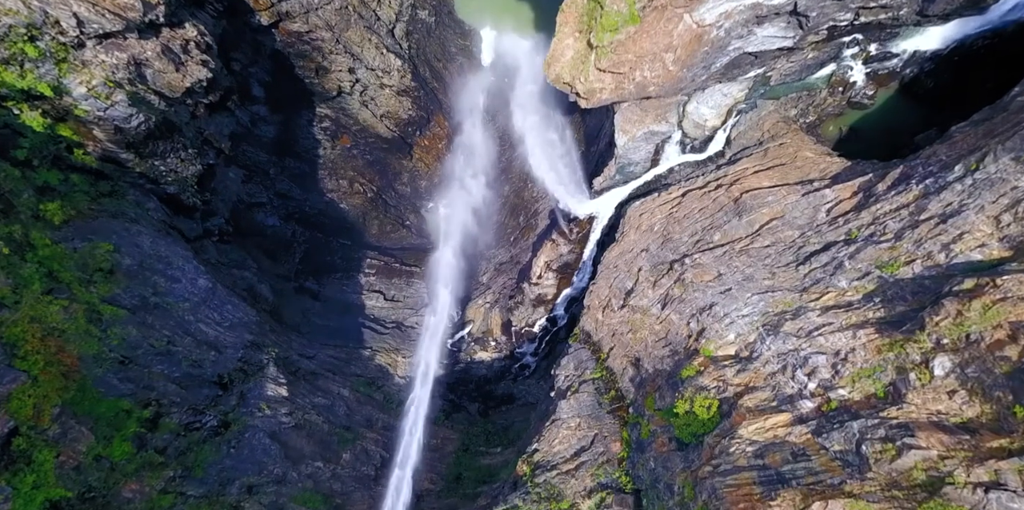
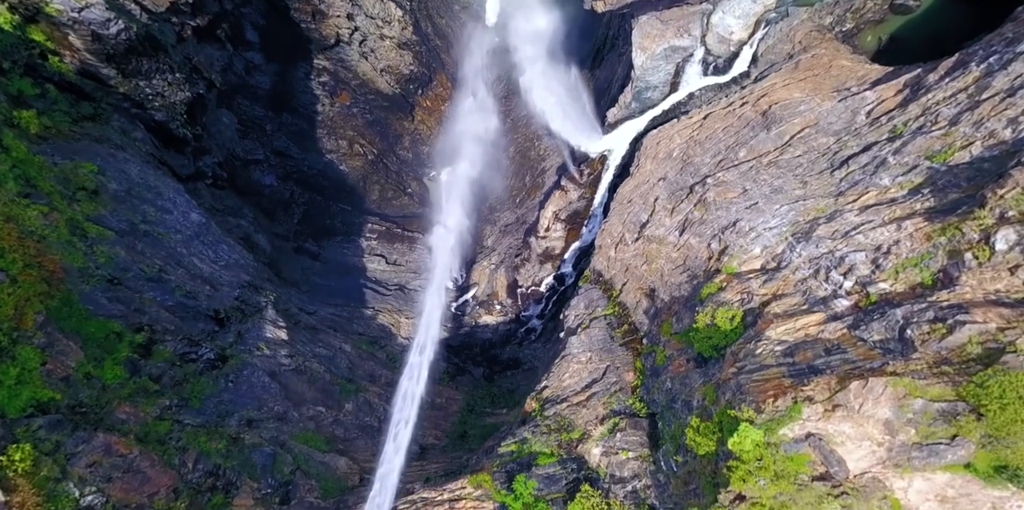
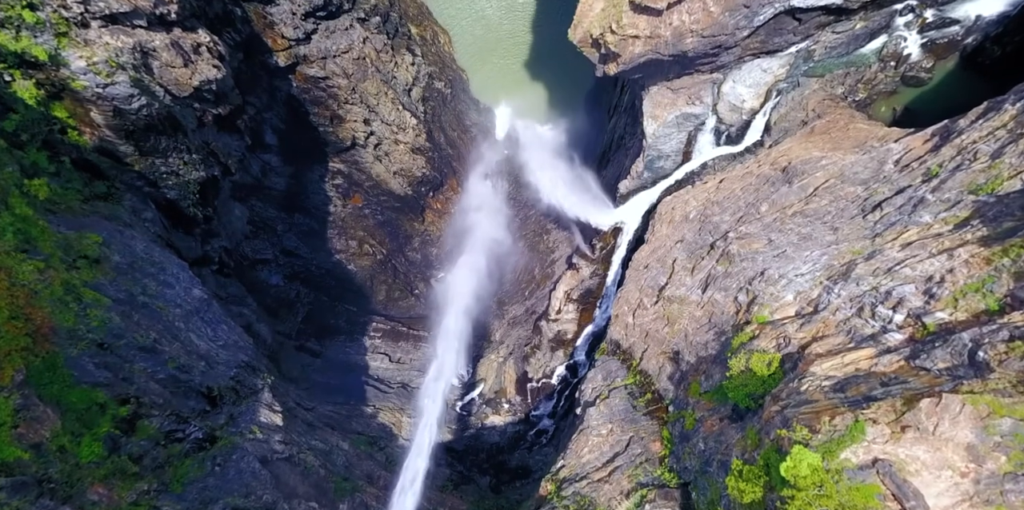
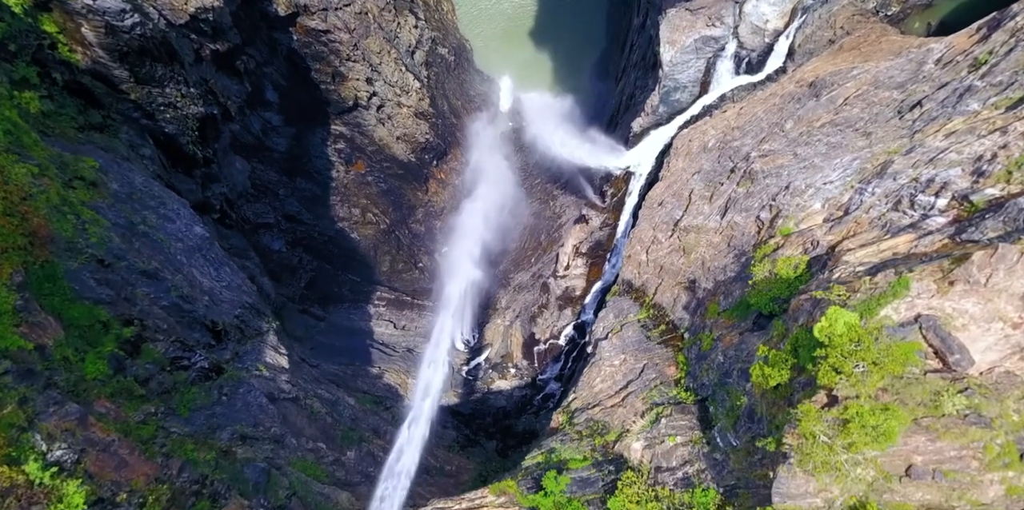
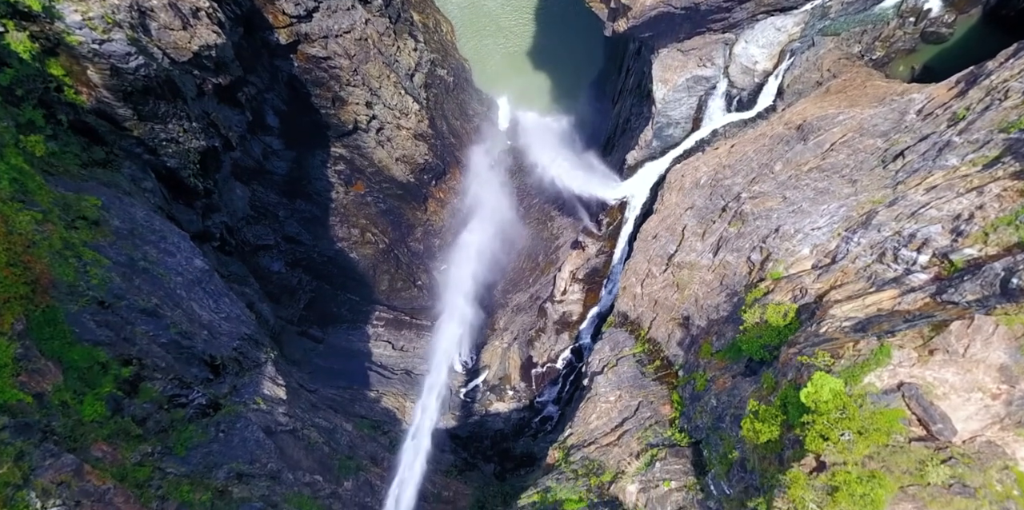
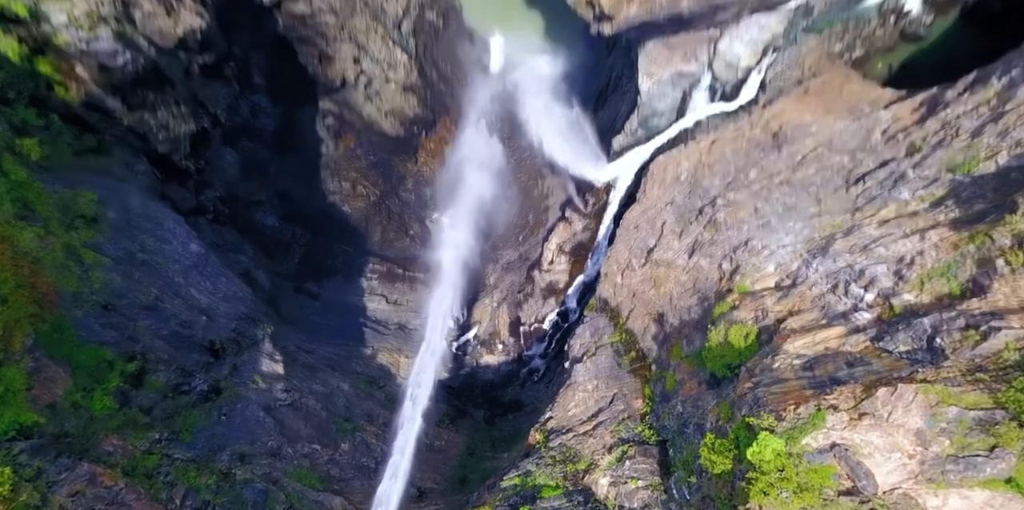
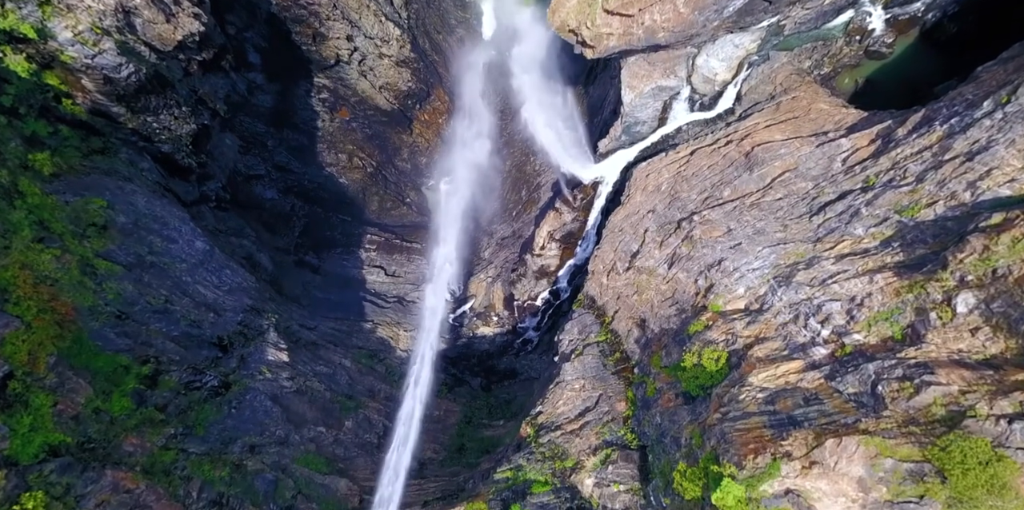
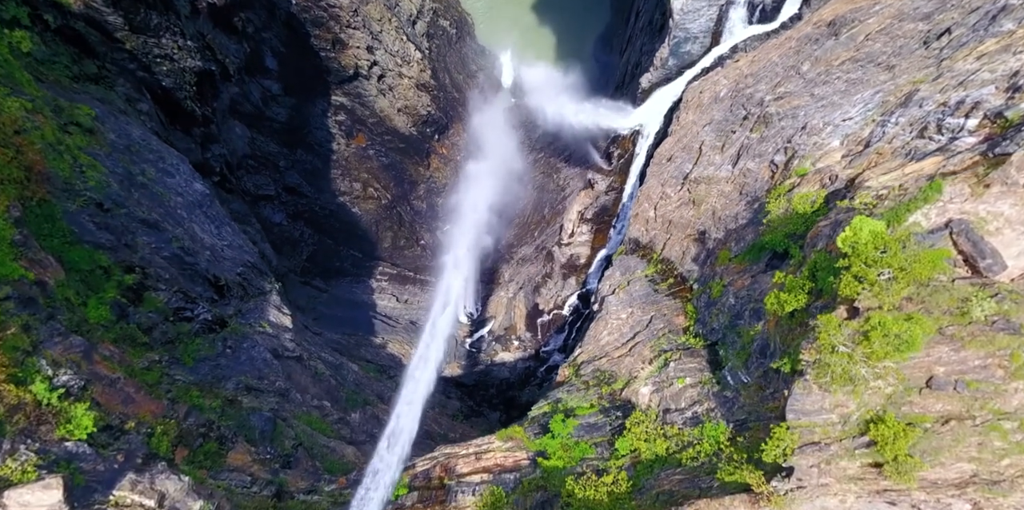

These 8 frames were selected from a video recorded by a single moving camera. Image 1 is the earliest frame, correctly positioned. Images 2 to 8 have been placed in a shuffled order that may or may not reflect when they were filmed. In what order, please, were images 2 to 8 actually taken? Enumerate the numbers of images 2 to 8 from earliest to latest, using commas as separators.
7, 2, 6, 3, 5, 4, 8
